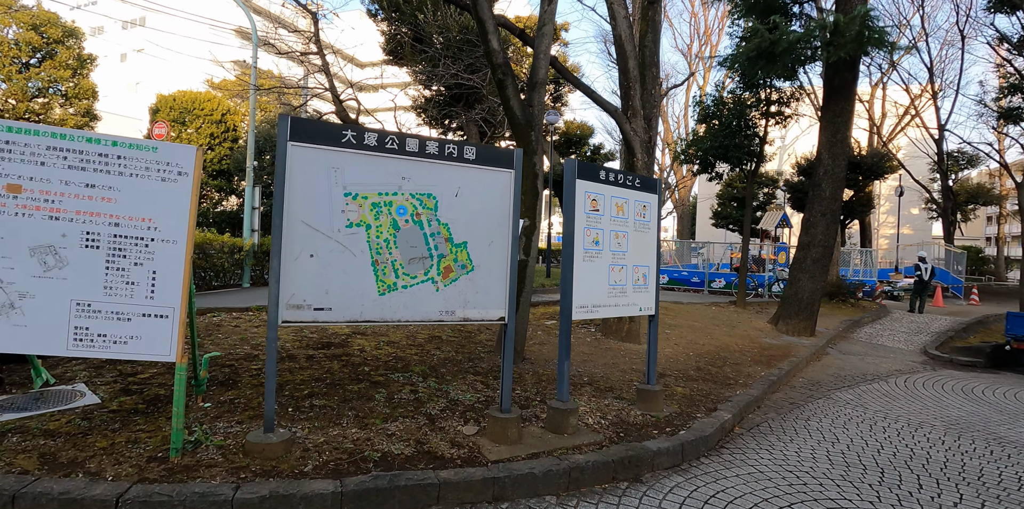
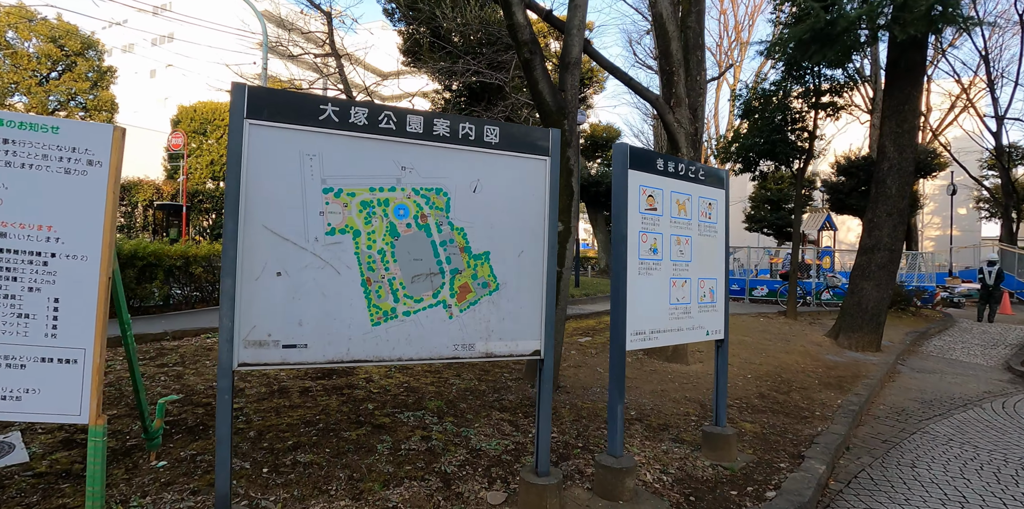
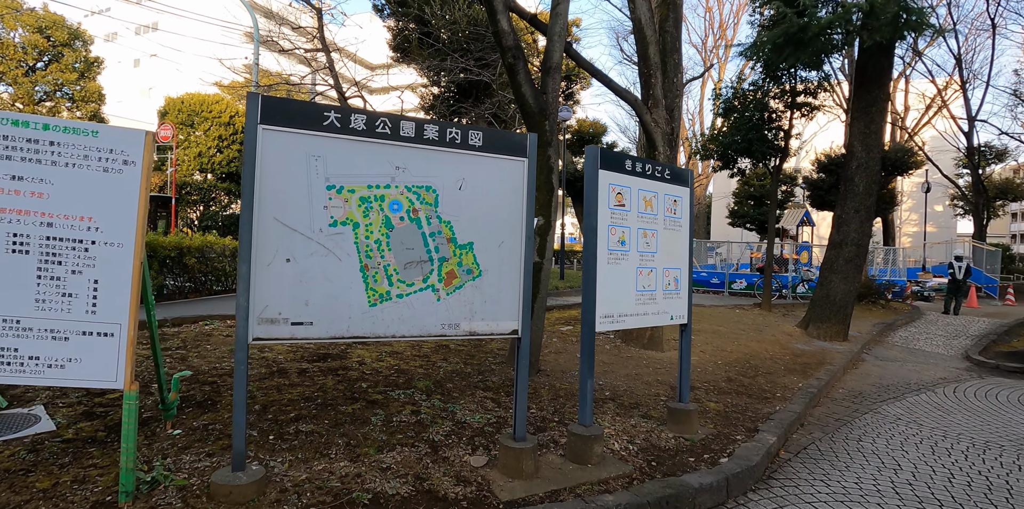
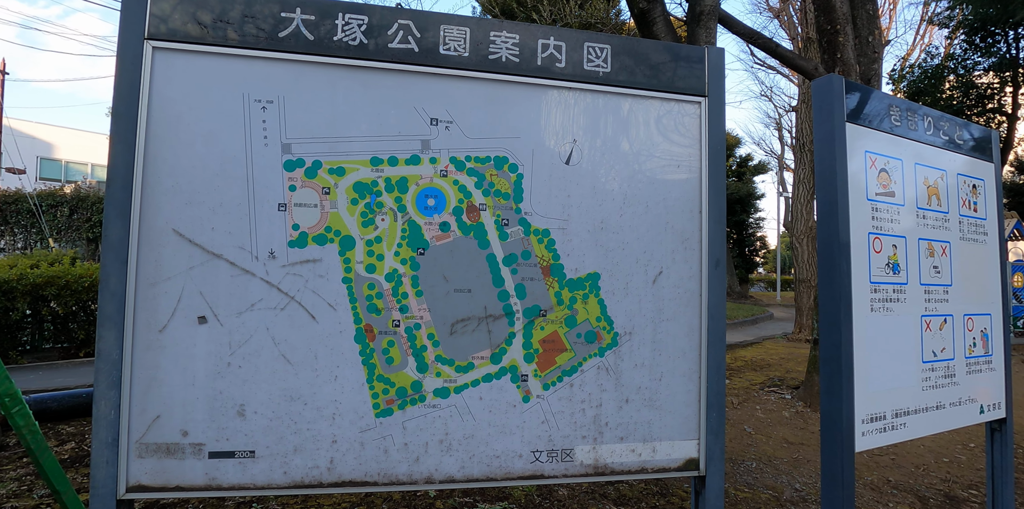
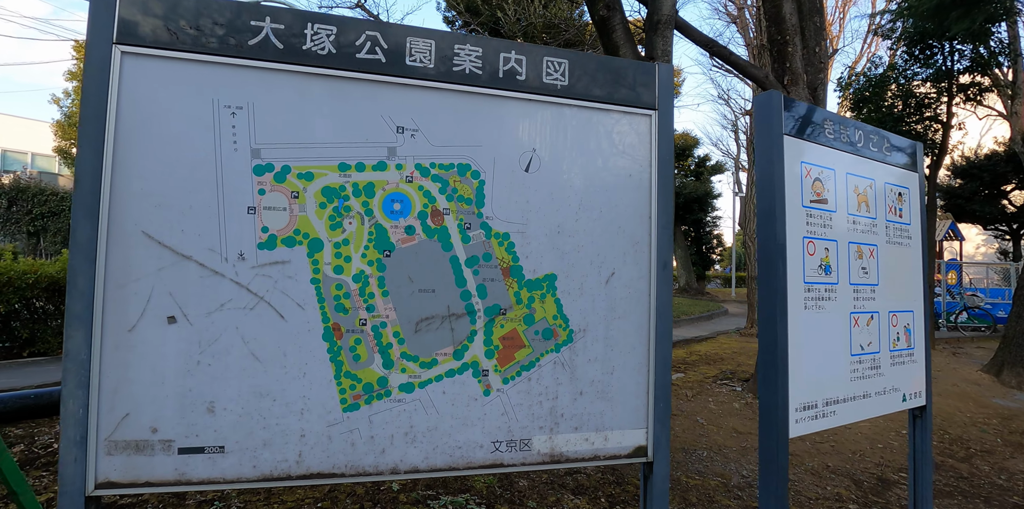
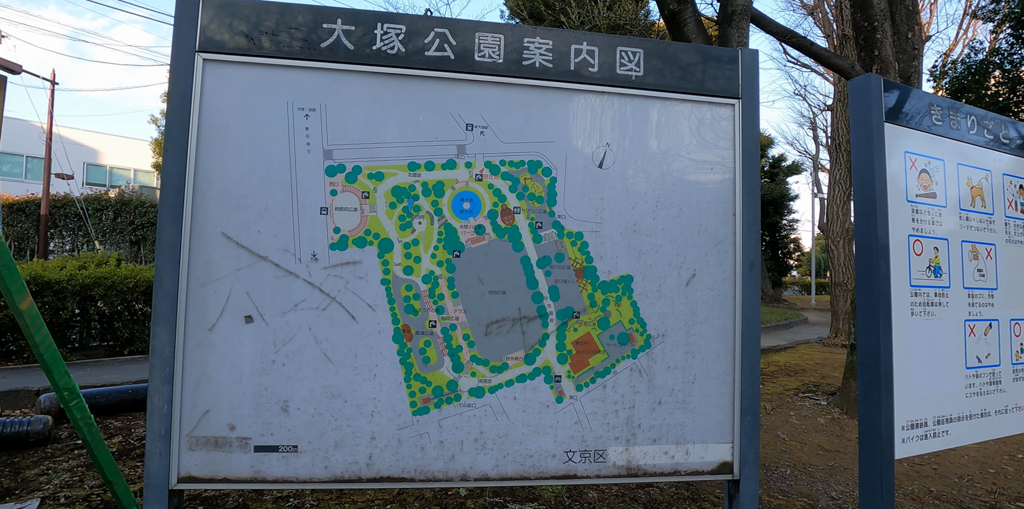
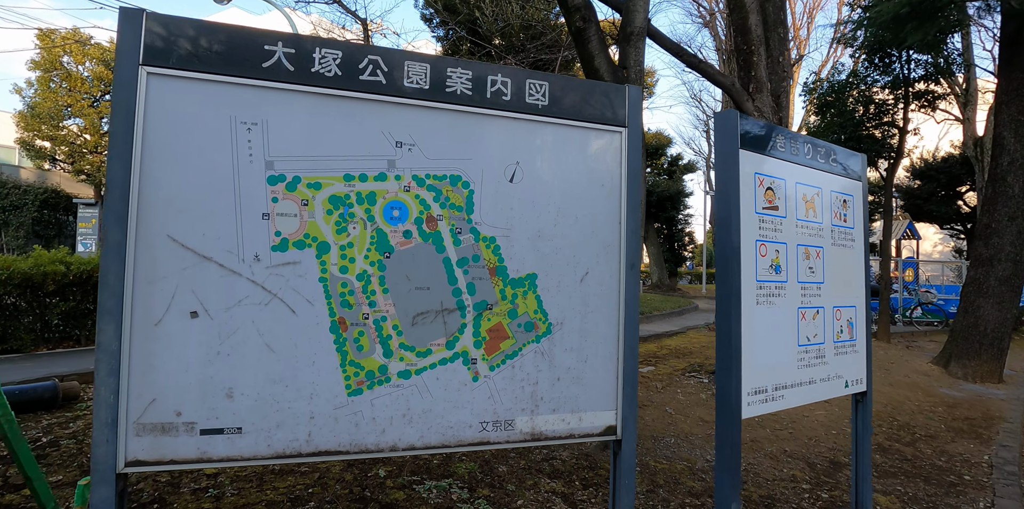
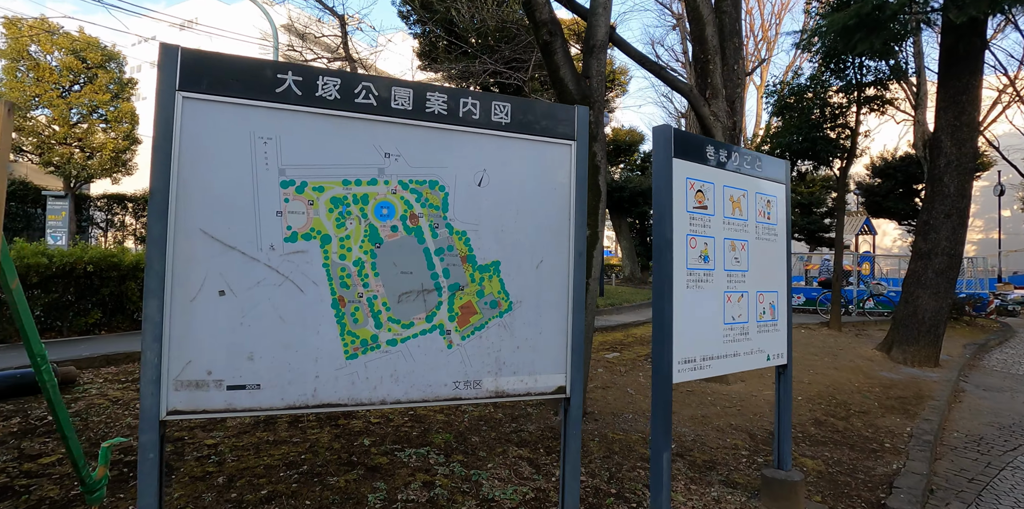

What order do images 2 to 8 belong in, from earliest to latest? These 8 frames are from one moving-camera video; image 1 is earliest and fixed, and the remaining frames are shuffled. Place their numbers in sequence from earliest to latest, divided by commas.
3, 2, 8, 7, 5, 4, 6
